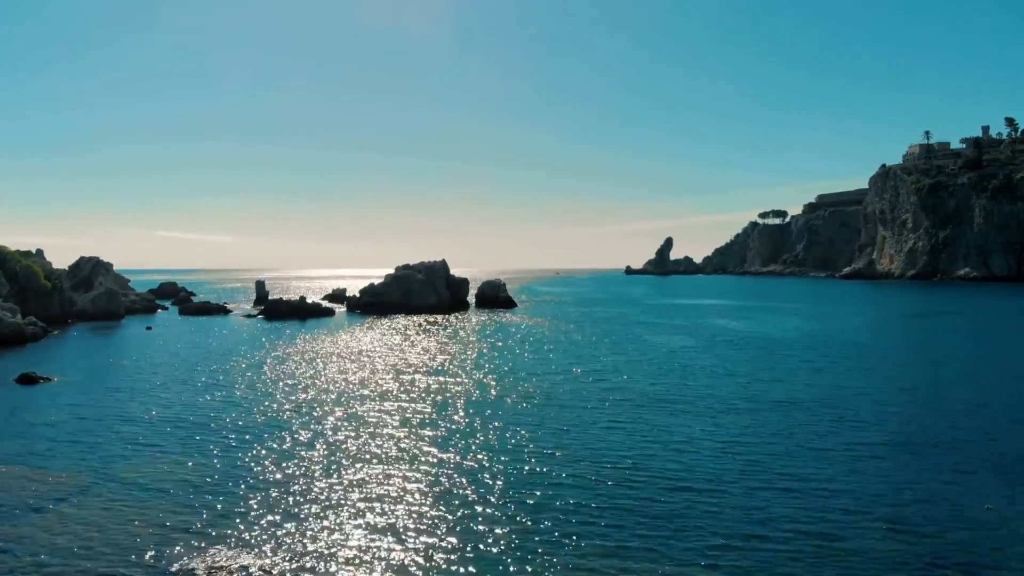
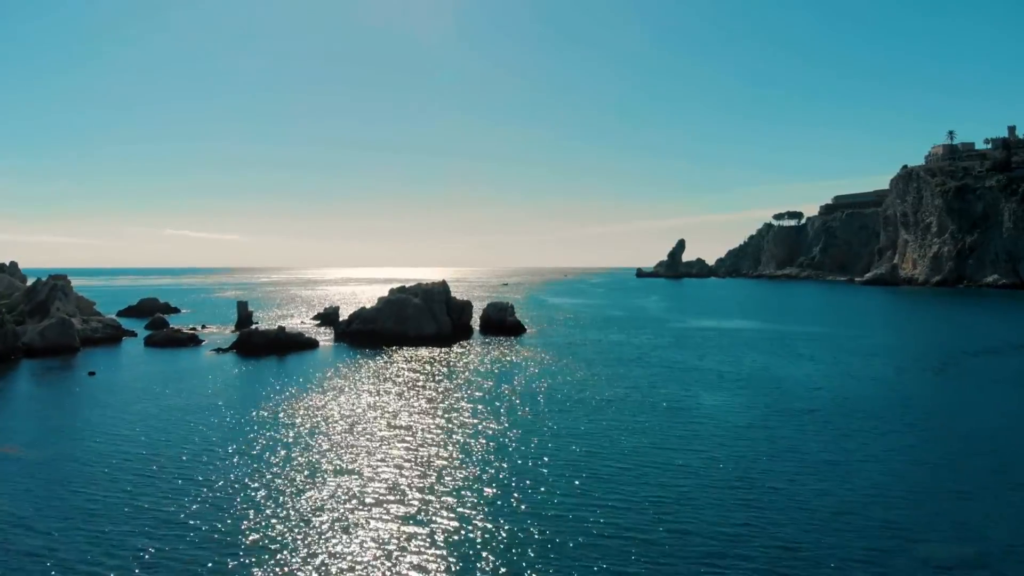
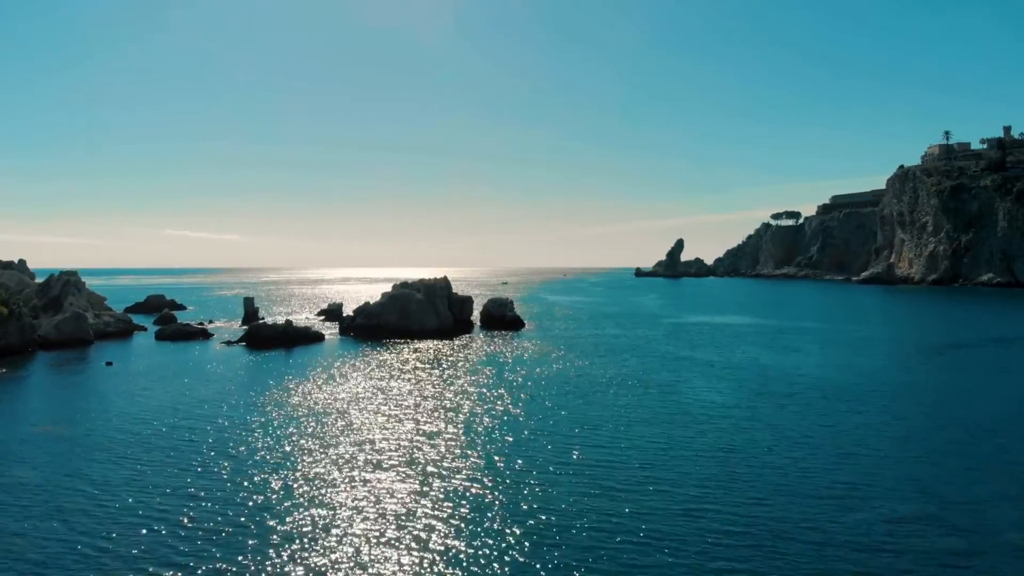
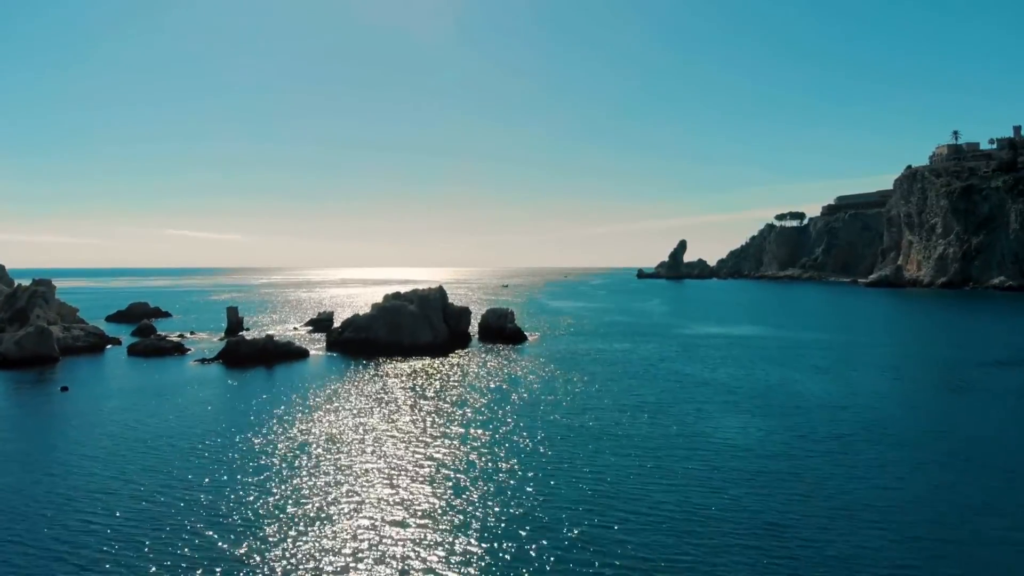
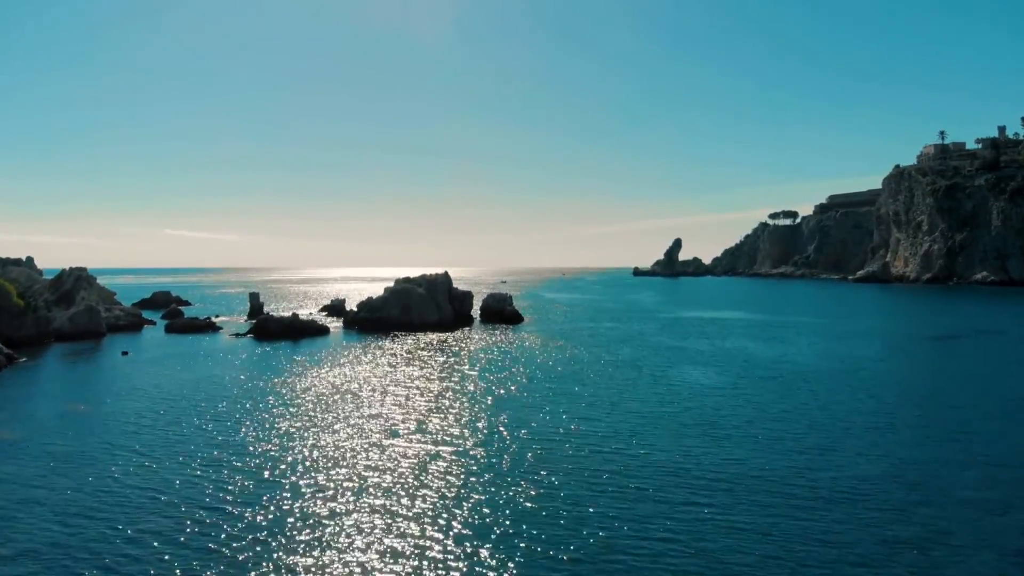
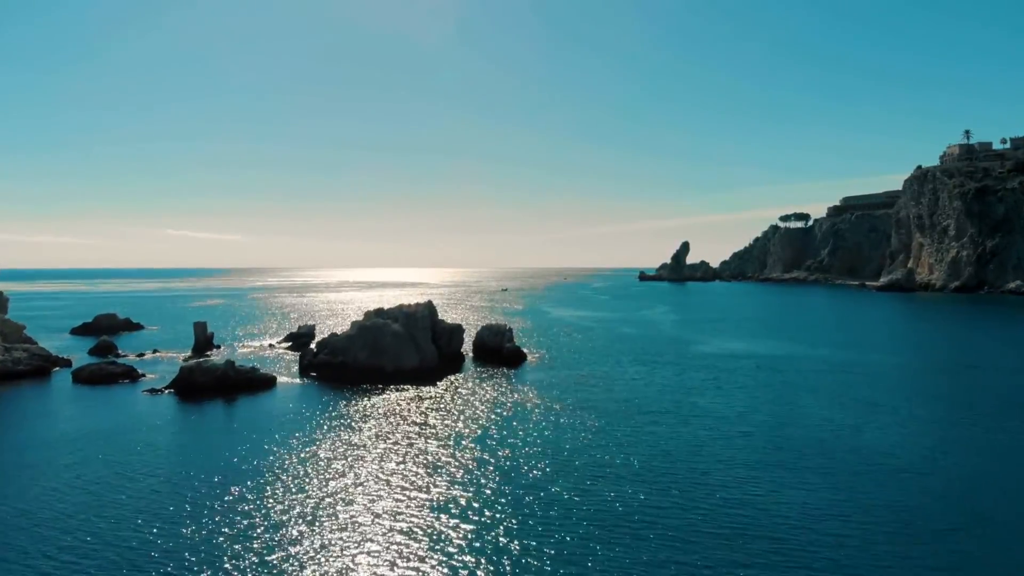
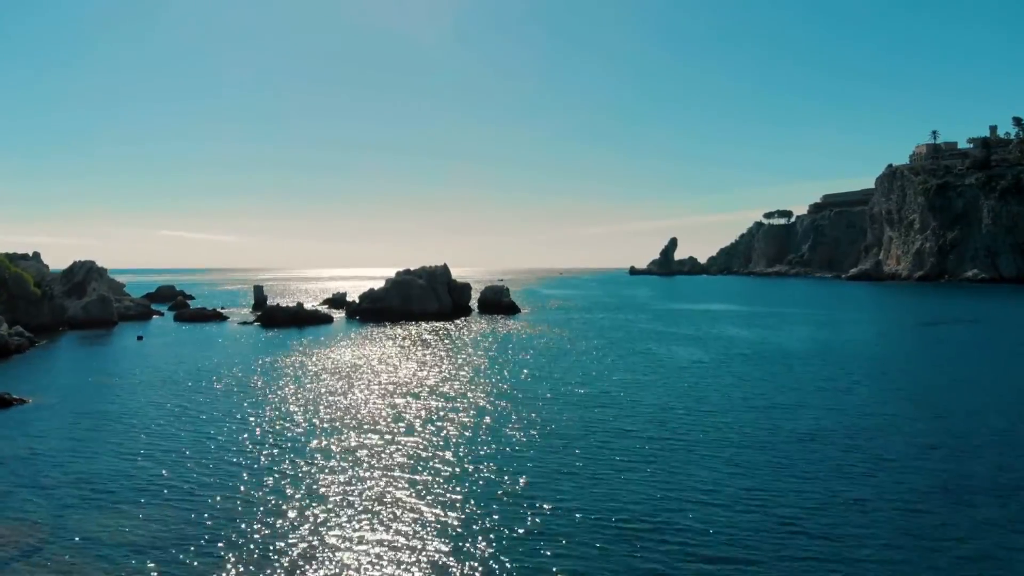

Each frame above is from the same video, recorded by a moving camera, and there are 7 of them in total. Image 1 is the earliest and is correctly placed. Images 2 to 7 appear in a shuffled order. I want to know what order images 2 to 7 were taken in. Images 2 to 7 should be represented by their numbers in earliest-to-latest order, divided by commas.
7, 5, 3, 2, 4, 6
